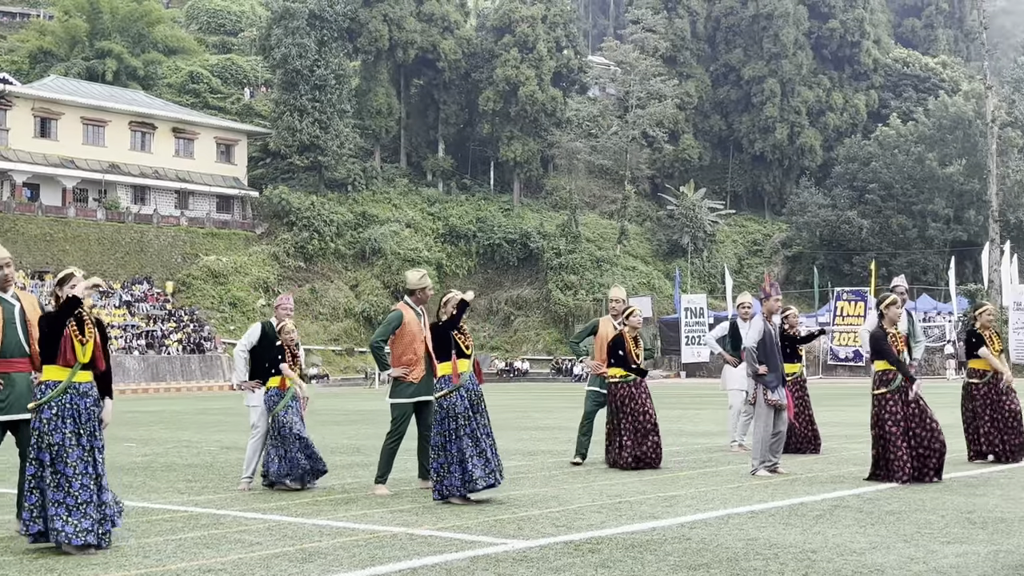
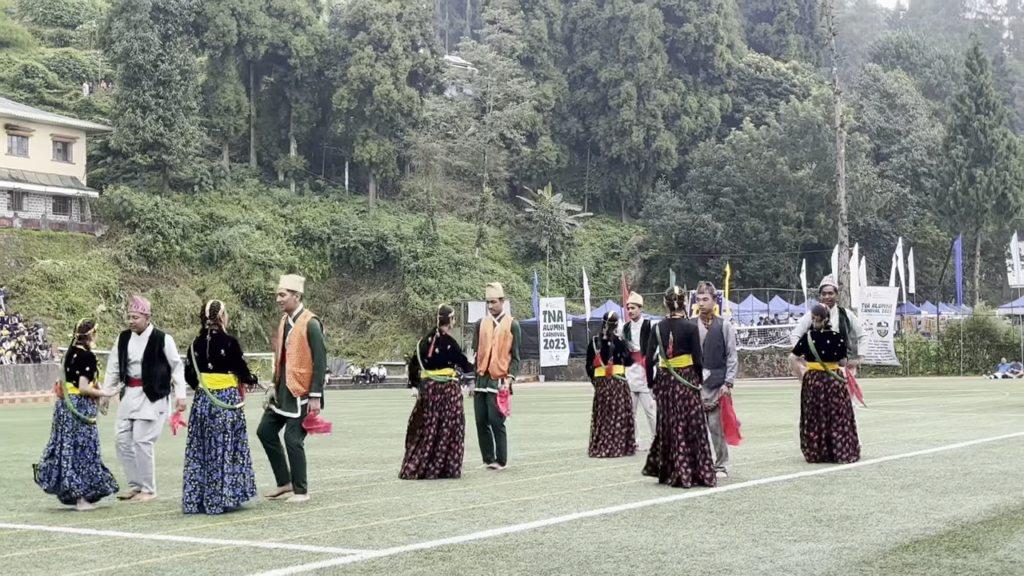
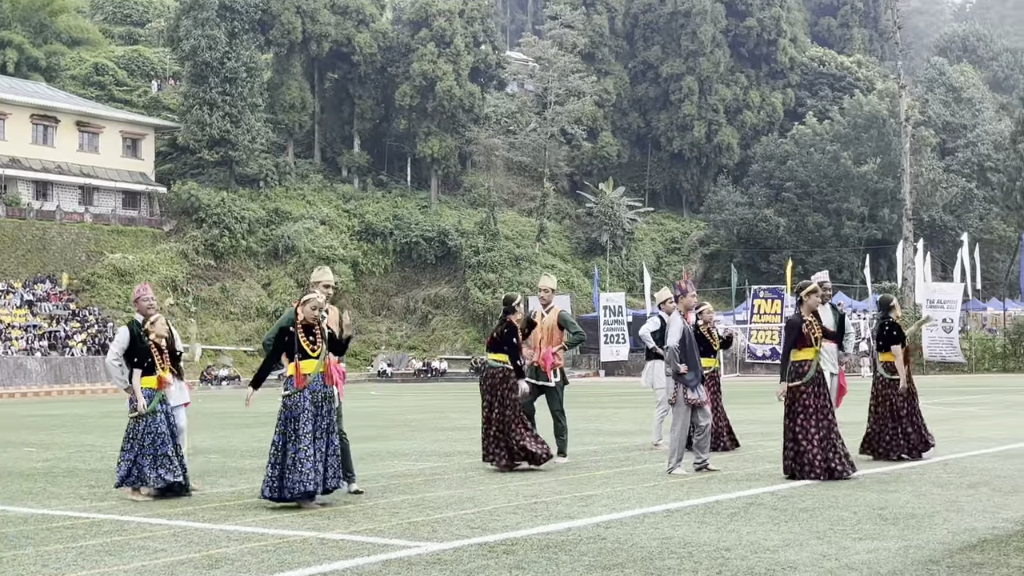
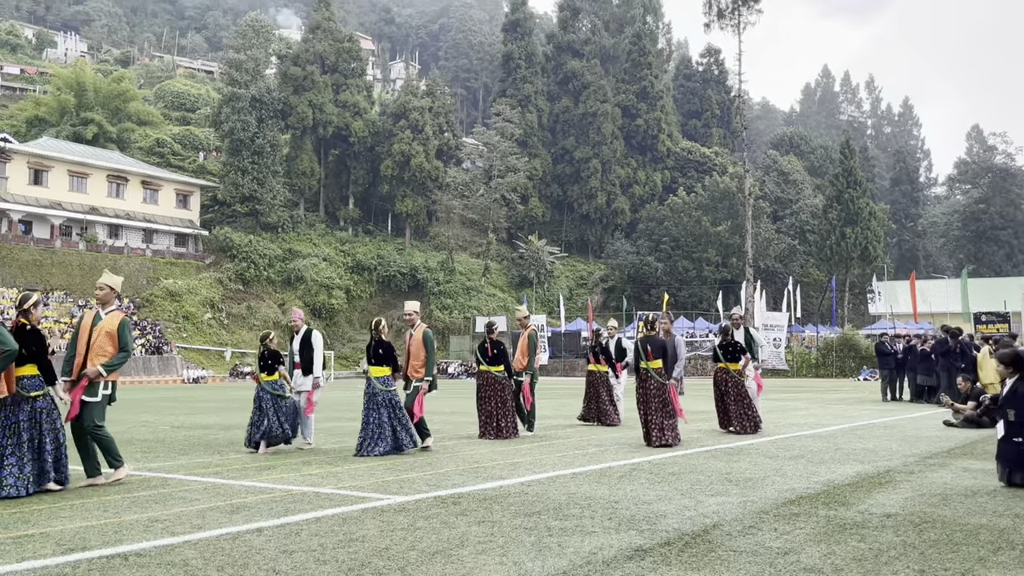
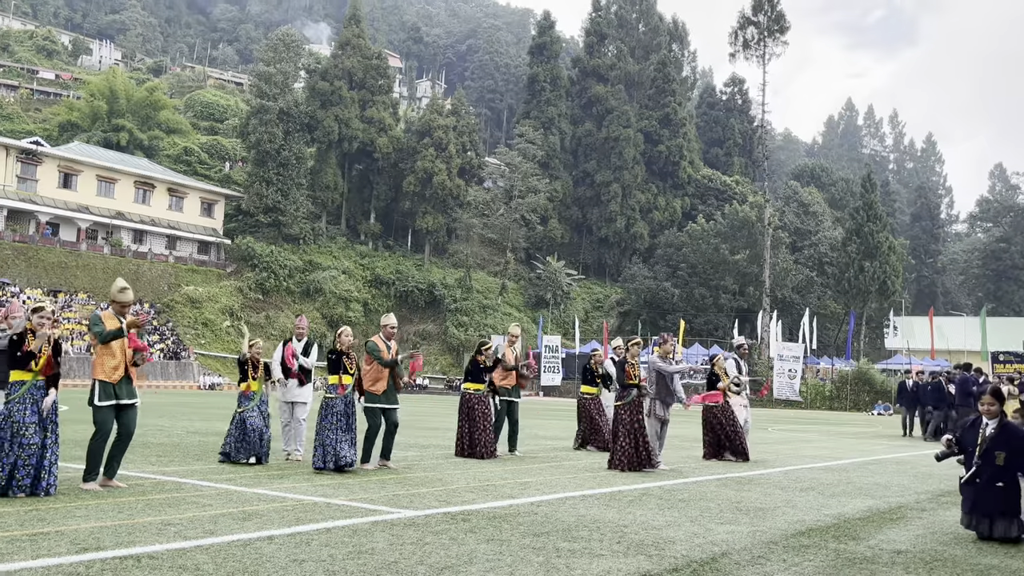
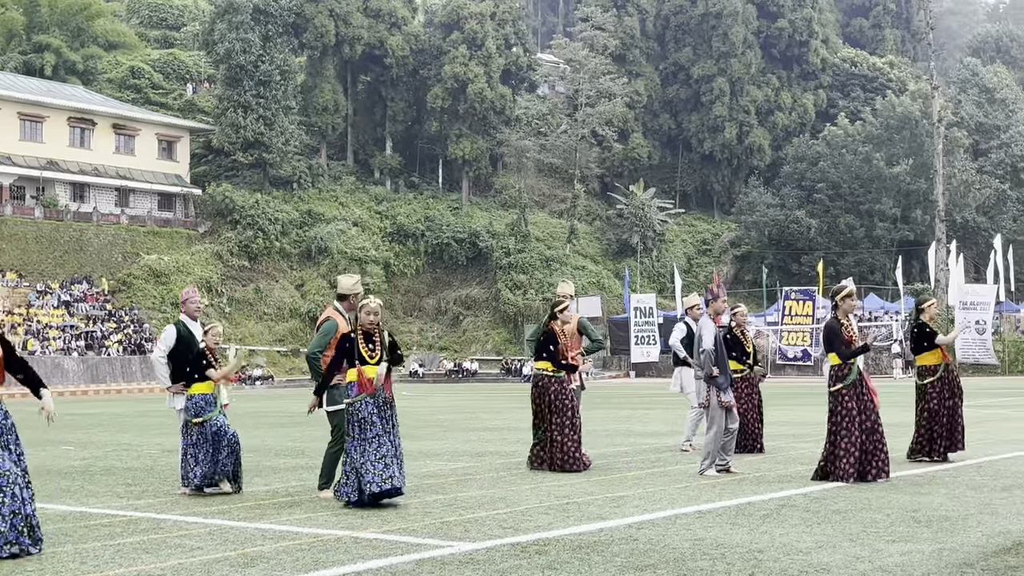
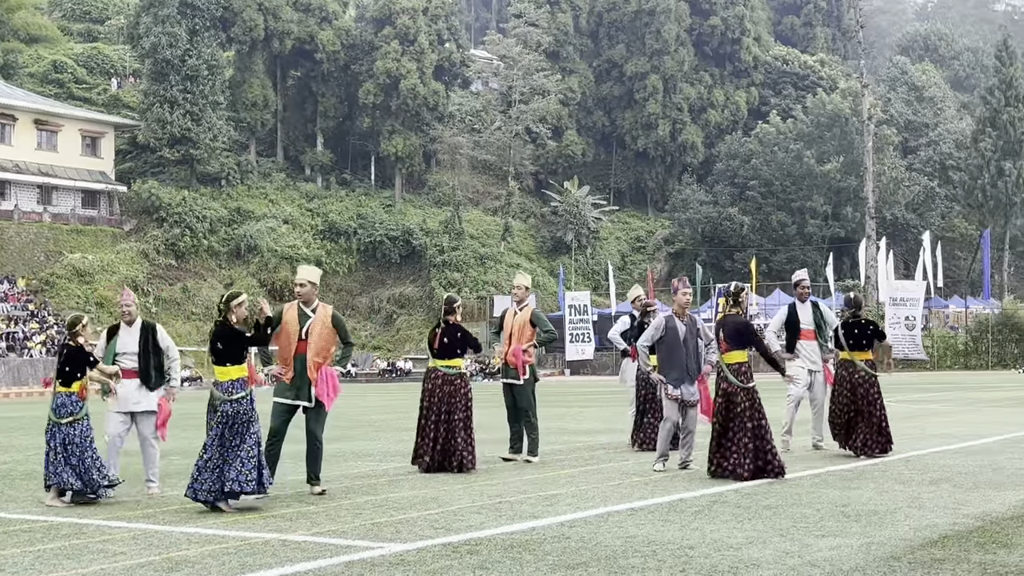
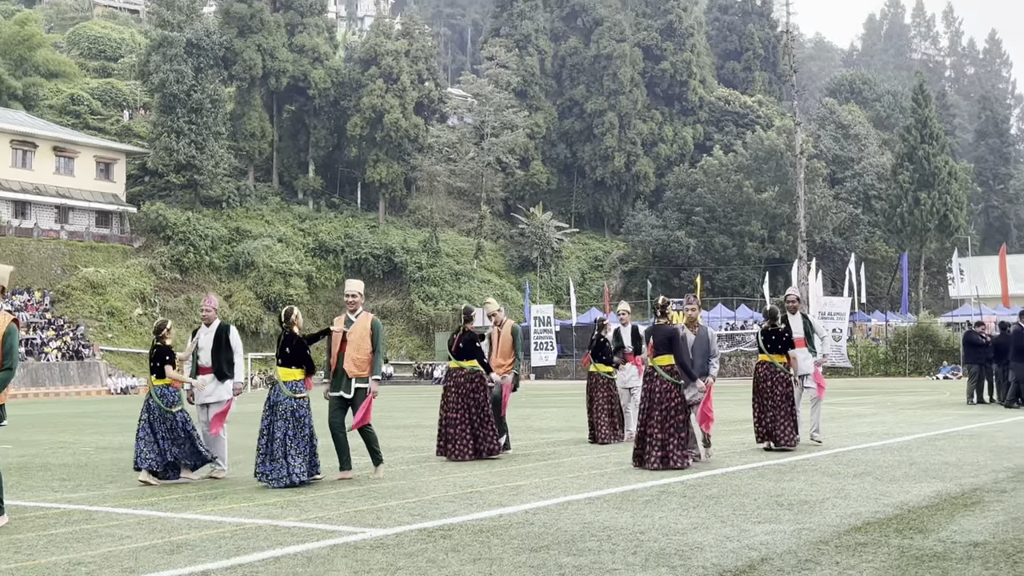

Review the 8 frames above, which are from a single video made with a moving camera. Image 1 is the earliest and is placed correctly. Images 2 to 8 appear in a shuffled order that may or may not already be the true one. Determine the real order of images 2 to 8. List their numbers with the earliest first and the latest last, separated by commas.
6, 3, 7, 2, 8, 4, 5
